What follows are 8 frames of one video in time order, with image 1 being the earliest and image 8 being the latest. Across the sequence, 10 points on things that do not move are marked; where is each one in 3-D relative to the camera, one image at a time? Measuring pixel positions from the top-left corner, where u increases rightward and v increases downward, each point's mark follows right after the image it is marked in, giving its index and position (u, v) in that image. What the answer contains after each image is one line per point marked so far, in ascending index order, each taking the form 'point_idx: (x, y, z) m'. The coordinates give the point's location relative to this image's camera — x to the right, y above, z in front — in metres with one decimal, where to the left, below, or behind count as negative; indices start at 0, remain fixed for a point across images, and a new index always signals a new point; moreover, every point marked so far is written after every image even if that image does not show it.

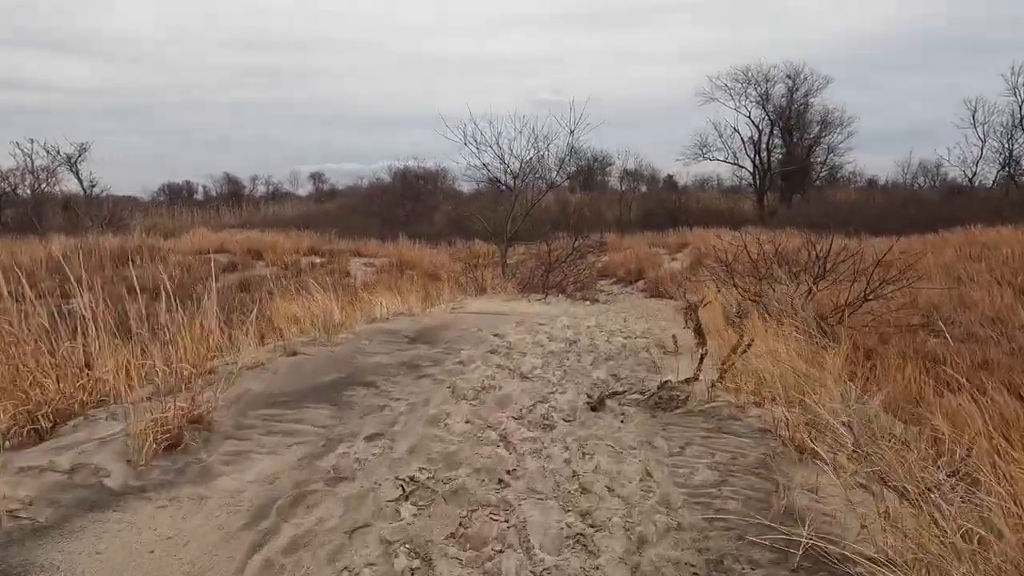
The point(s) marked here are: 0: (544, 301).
0: (+0.6, -0.3, +10.8) m
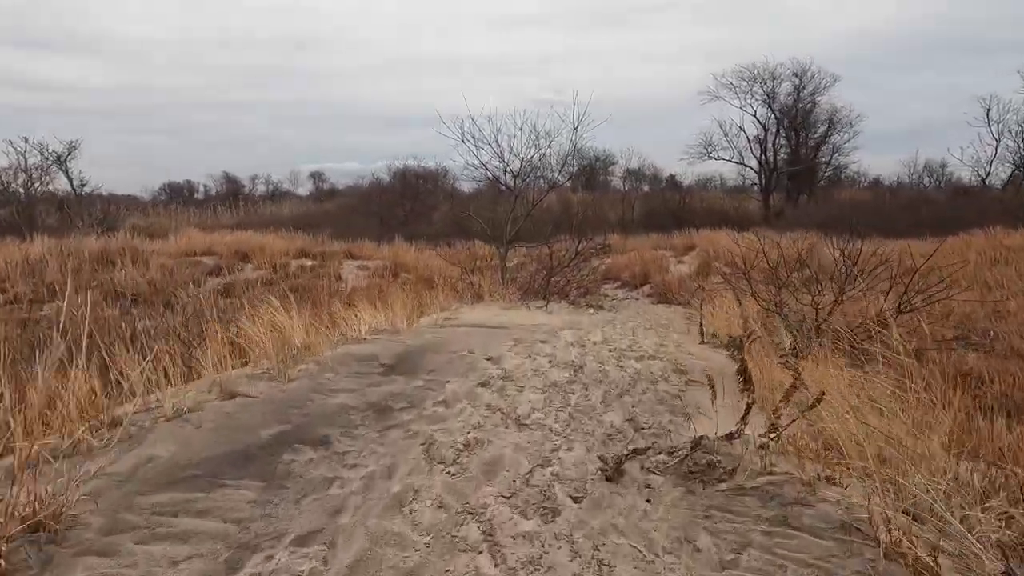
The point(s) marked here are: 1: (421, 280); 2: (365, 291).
0: (+0.6, -0.4, +10.1) m
1: (-2.2, +0.2, +13.2) m
2: (-3.1, -0.1, +11.4) m
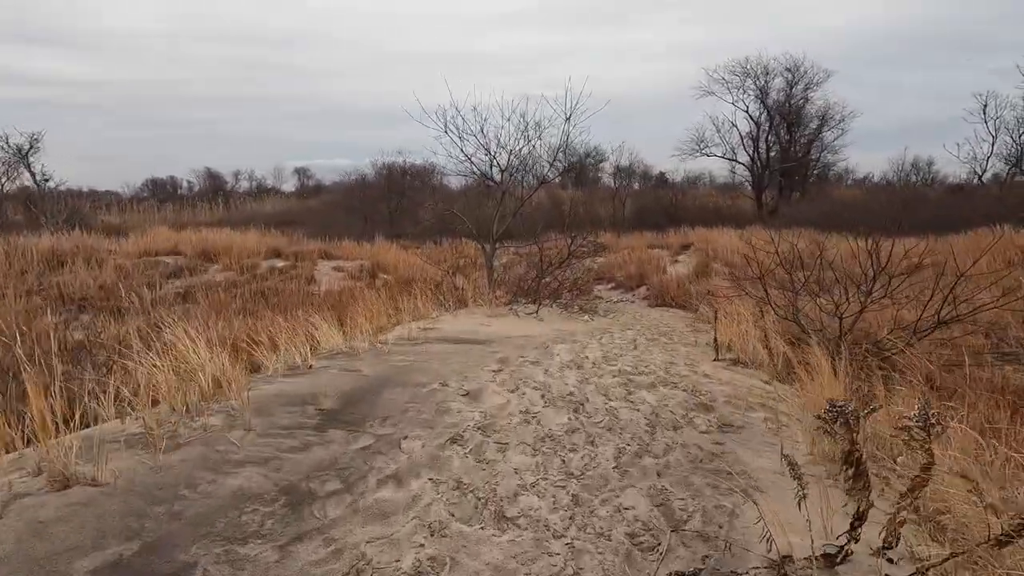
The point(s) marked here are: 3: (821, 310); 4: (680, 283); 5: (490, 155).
0: (+0.4, -0.5, +9.2) m
1: (-2.5, +0.1, +12.2) m
2: (-3.3, -0.1, +10.4) m
3: (+4.1, -0.3, +7.1) m
4: (+4.1, +0.2, +13.0) m
5: (-0.5, +2.9, +11.7) m
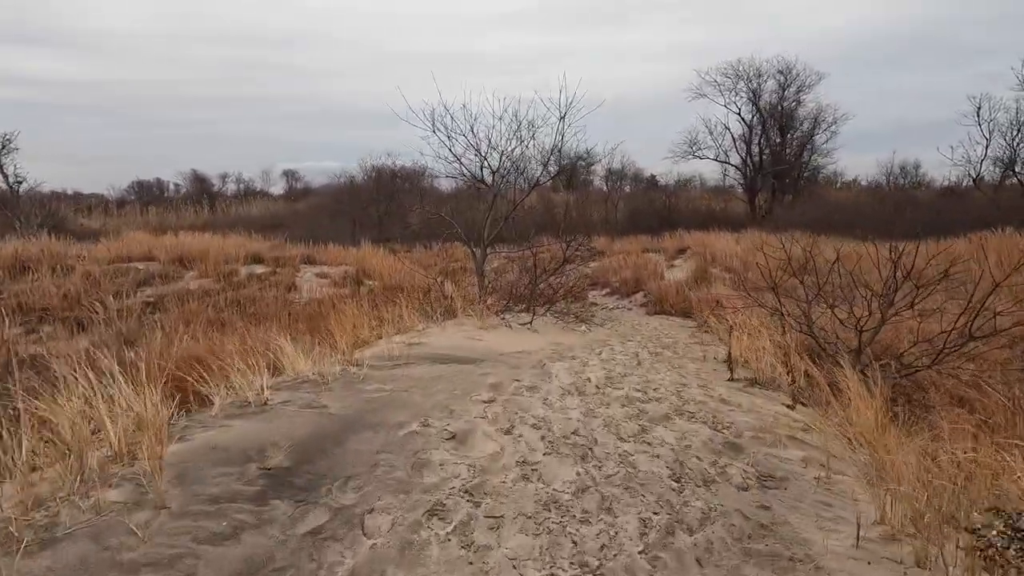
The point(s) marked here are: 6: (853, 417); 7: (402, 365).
0: (+0.3, -0.6, +8.6) m
1: (-2.7, 0.0, +11.6) m
2: (-3.5, -0.3, +9.8) m
3: (+4.0, -0.4, +6.6) m
4: (+3.9, 0.0, +12.5) m
5: (-0.6, +2.8, +11.2) m
6: (+2.6, -1.0, +4.1) m
7: (-1.0, -0.7, +4.9) m
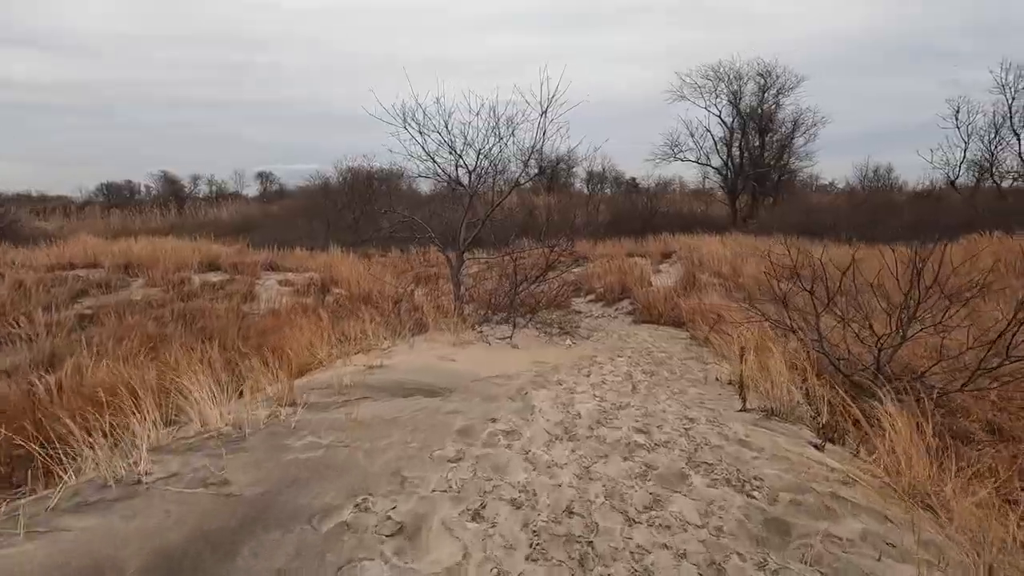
0: (0.0, -0.8, +7.8) m
1: (-3.1, -0.2, +10.7) m
2: (-3.8, -0.5, +8.8) m
3: (+3.8, -0.5, +5.9) m
4: (+3.4, -0.1, +11.8) m
5: (-1.1, +2.6, +10.3) m
6: (+2.4, -1.1, +3.4) m
7: (-1.2, -0.8, +4.0) m
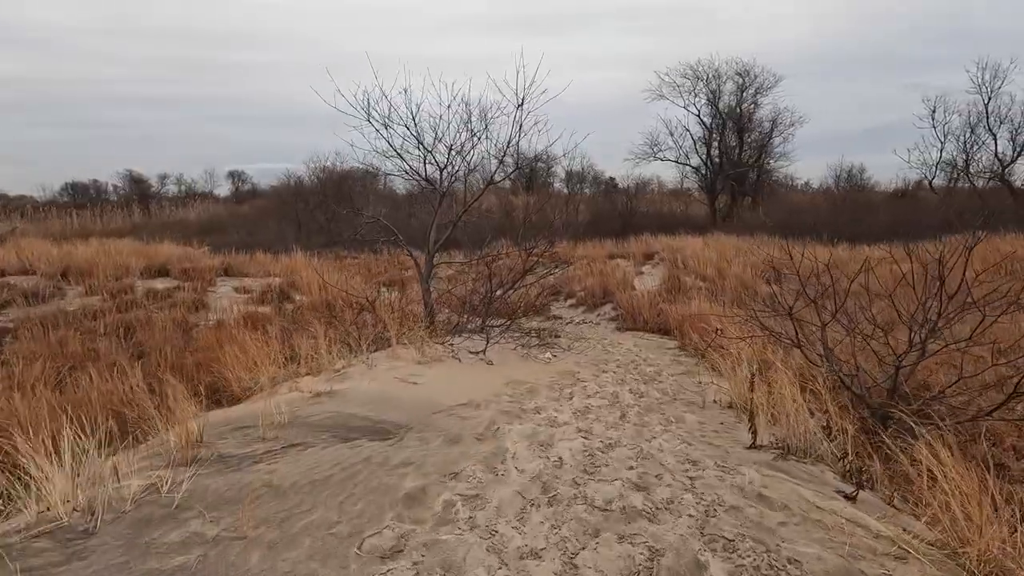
0: (-0.4, -0.9, +7.0) m
1: (-3.6, -0.4, +9.8) m
2: (-4.2, -0.6, +7.9) m
3: (+3.5, -0.6, +5.3) m
4: (+2.9, -0.2, +11.1) m
5: (-1.5, +2.5, +9.5) m
6: (+2.3, -1.2, +2.7) m
7: (-1.4, -1.0, +3.2) m
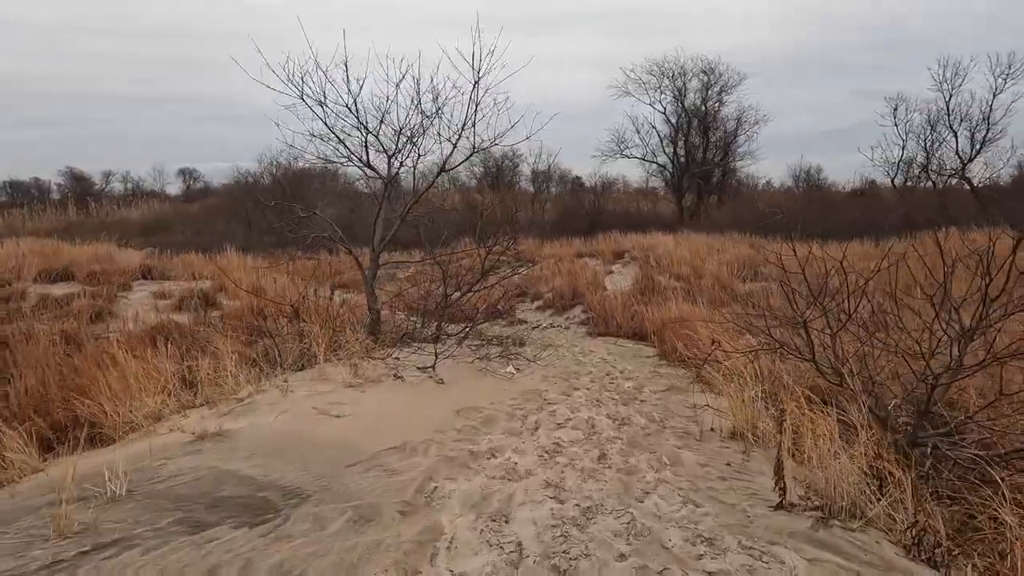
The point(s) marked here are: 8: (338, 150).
0: (-0.9, -0.9, +5.9) m
1: (-4.3, -0.4, +8.4) m
2: (-4.8, -0.7, +6.5) m
3: (+3.1, -0.6, +4.4) m
4: (+2.2, -0.3, +10.2) m
5: (-2.2, +2.4, +8.3) m
6: (+2.0, -1.2, +1.7) m
7: (-1.7, -1.0, +2.0) m
8: (-2.1, +1.6, +6.2) m
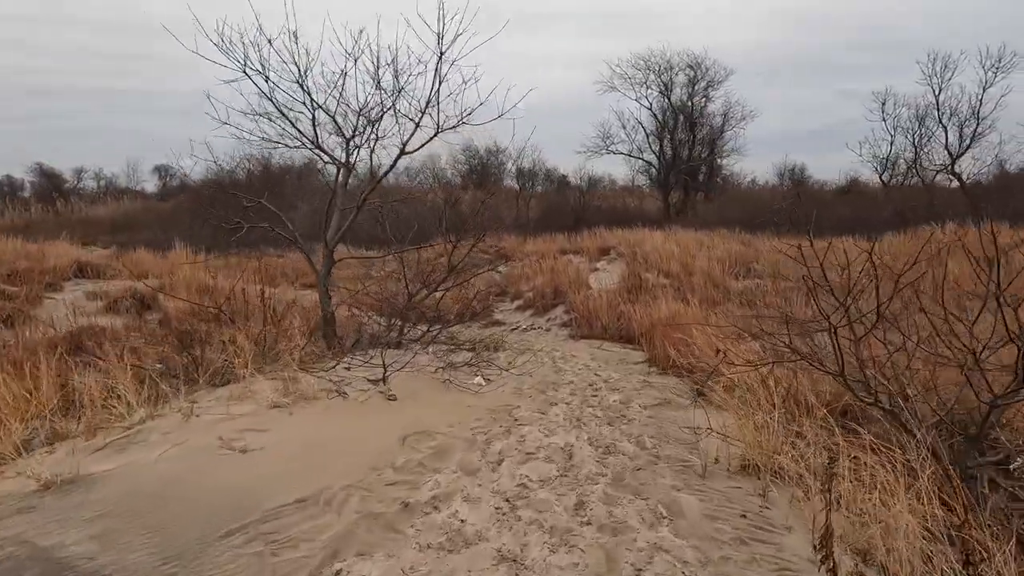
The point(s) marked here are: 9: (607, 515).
0: (-1.2, -0.9, +5.0) m
1: (-4.6, -0.4, +7.4) m
2: (-5.1, -0.7, +5.5) m
3: (+2.8, -0.6, +3.6) m
4: (+1.7, -0.2, +9.3) m
5: (-2.6, +2.4, +7.3) m
6: (+1.8, -1.2, +0.9) m
7: (-1.9, -1.0, +1.1) m
8: (-2.4, +1.6, +5.2) m
9: (+0.5, -1.2, +2.7) m
